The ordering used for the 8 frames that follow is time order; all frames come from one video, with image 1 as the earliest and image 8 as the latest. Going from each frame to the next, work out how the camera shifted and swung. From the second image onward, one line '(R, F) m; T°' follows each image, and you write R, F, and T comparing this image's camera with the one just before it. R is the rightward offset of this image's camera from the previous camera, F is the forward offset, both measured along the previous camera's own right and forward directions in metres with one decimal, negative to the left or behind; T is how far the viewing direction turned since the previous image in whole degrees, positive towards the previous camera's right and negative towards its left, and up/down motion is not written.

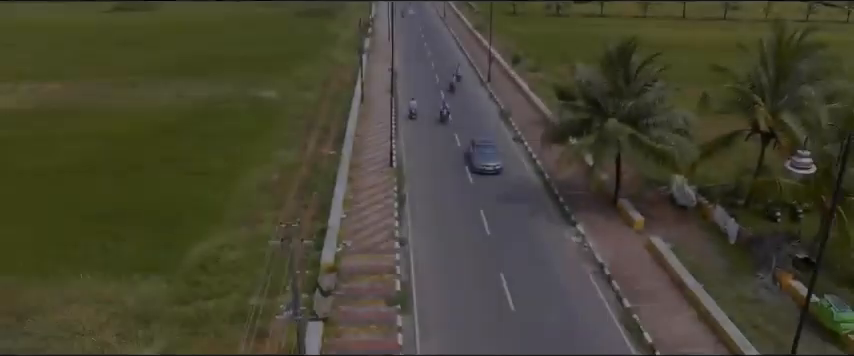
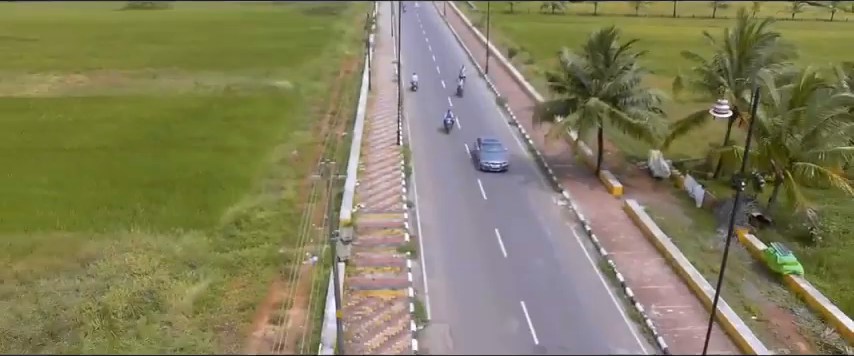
(-0.2, -2.7) m; 0°
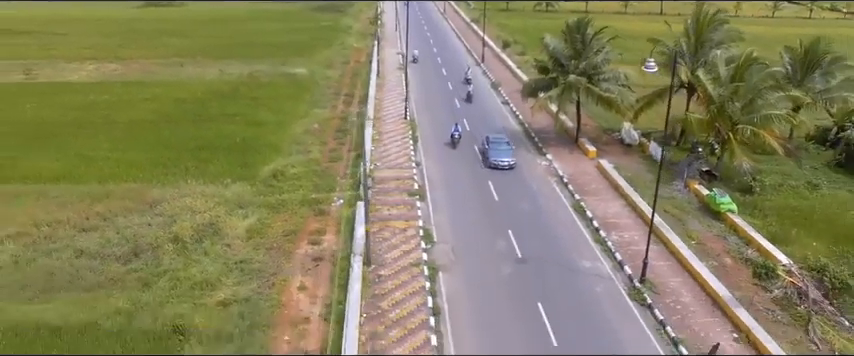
(-0.3, -4.3) m; 0°
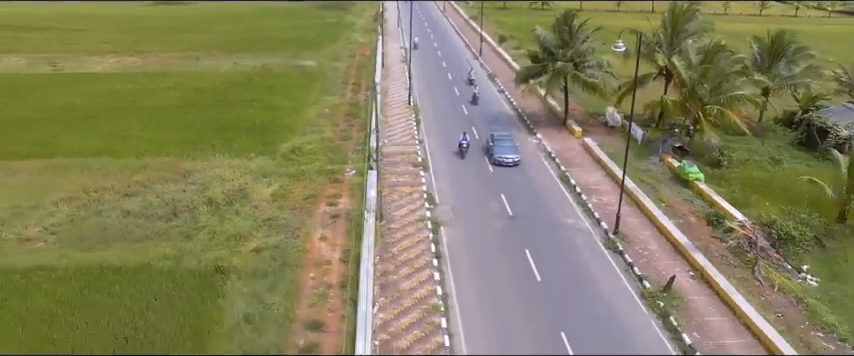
(-0.1, -2.9) m; 0°
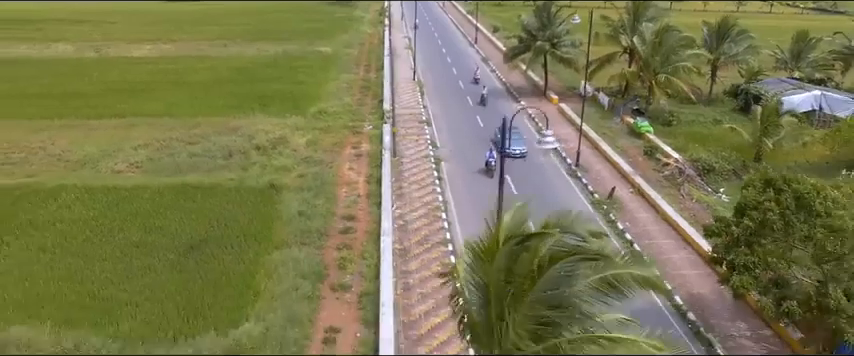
(-0.2, -6.1) m; 0°
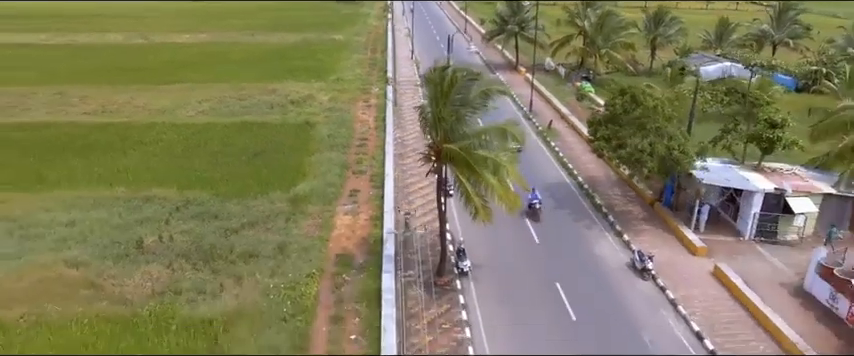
(+0.6, -9.5) m; 0°
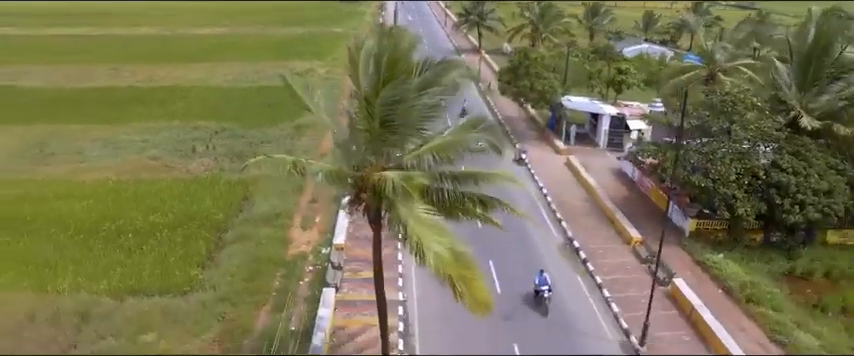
(+2.6, -11.0) m; -1°
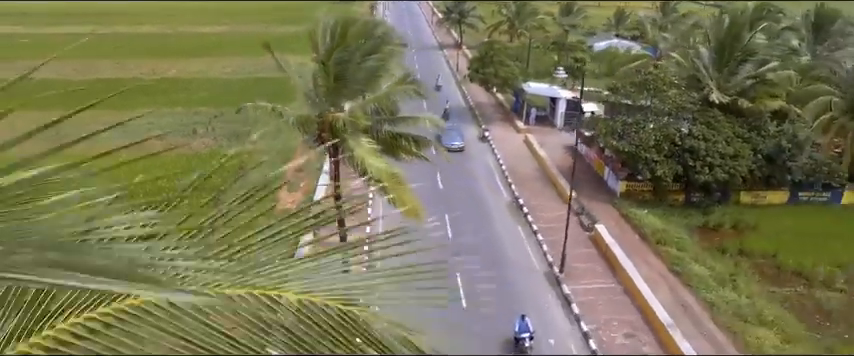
(+1.3, -4.0) m; 0°
